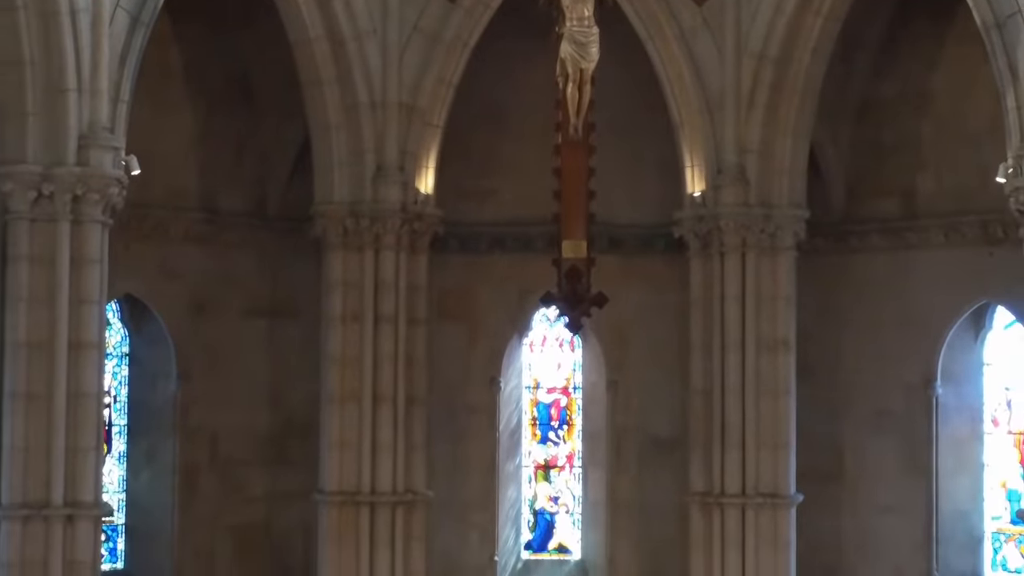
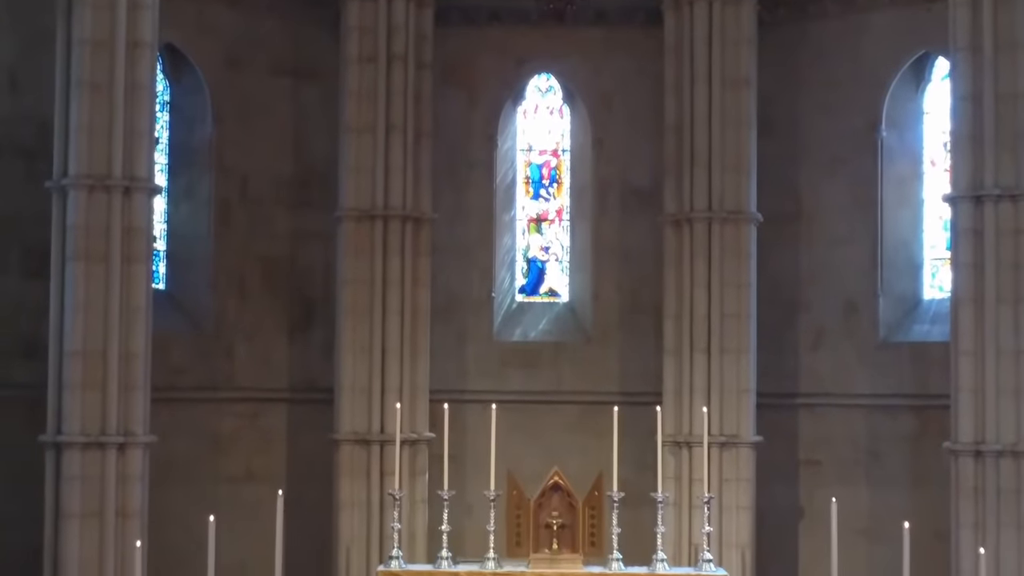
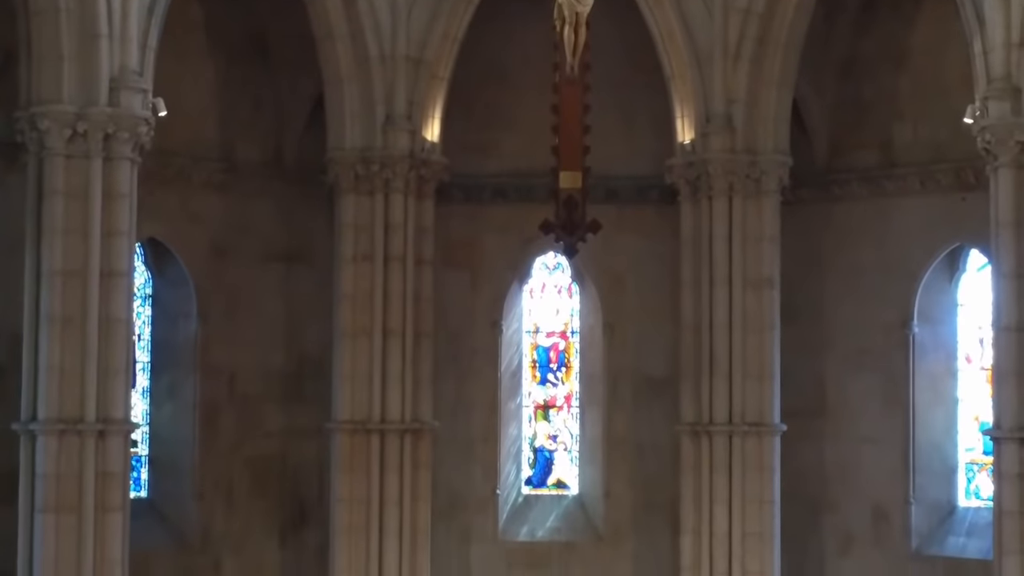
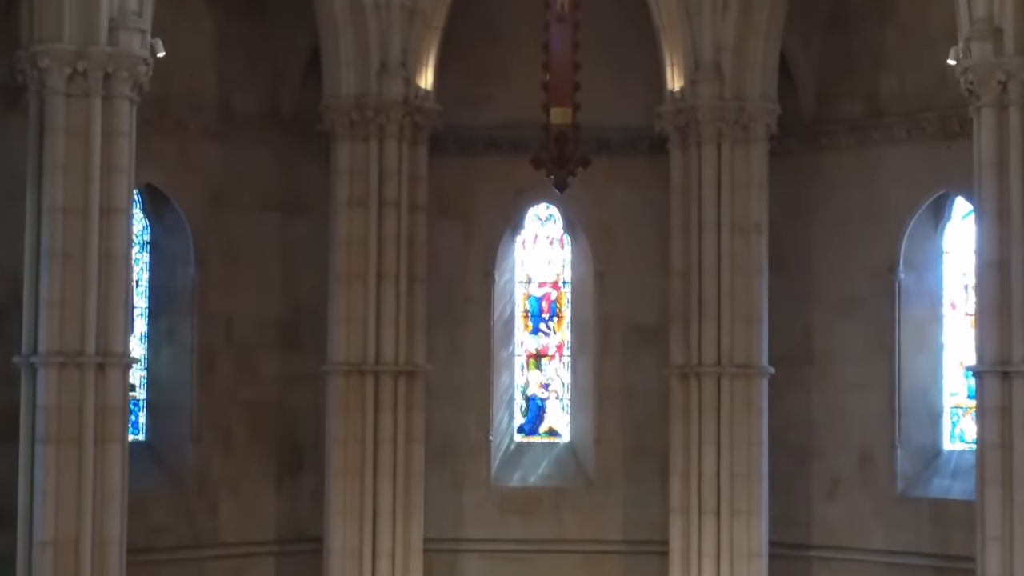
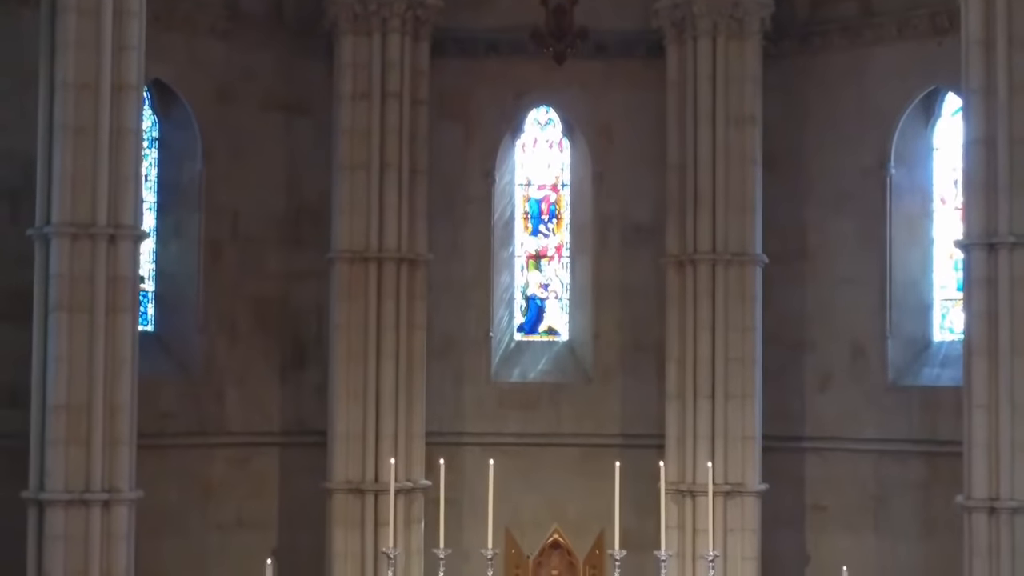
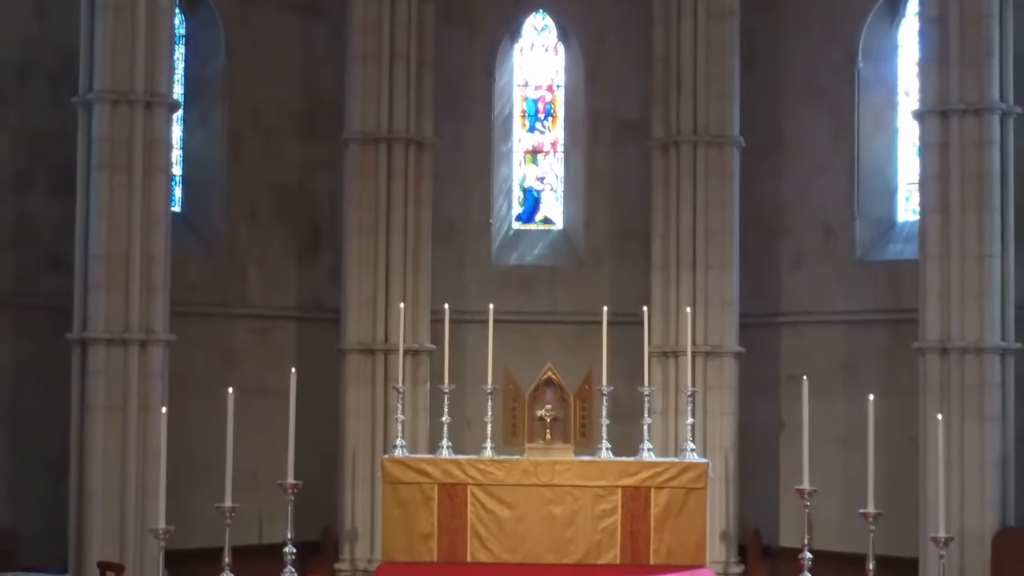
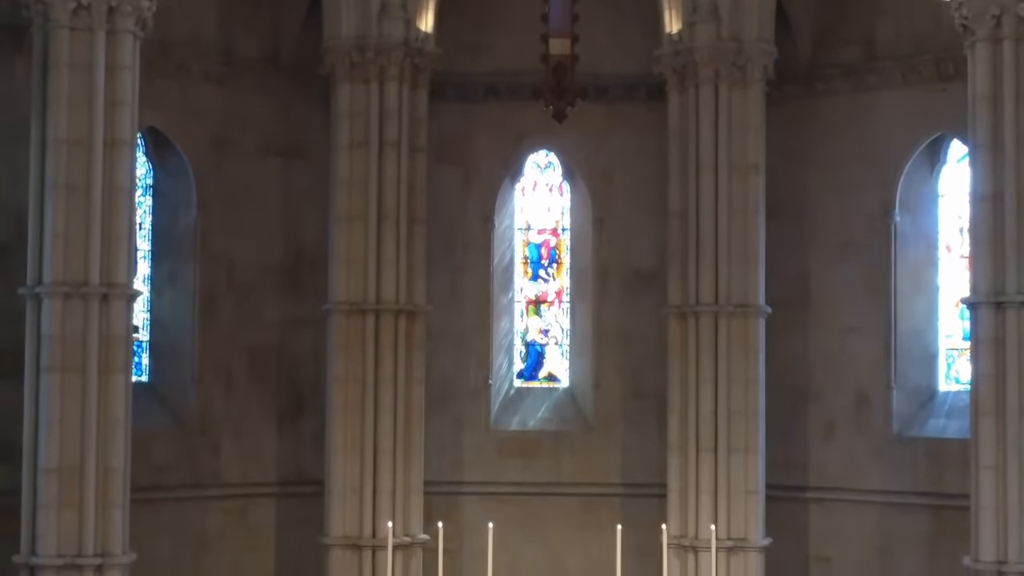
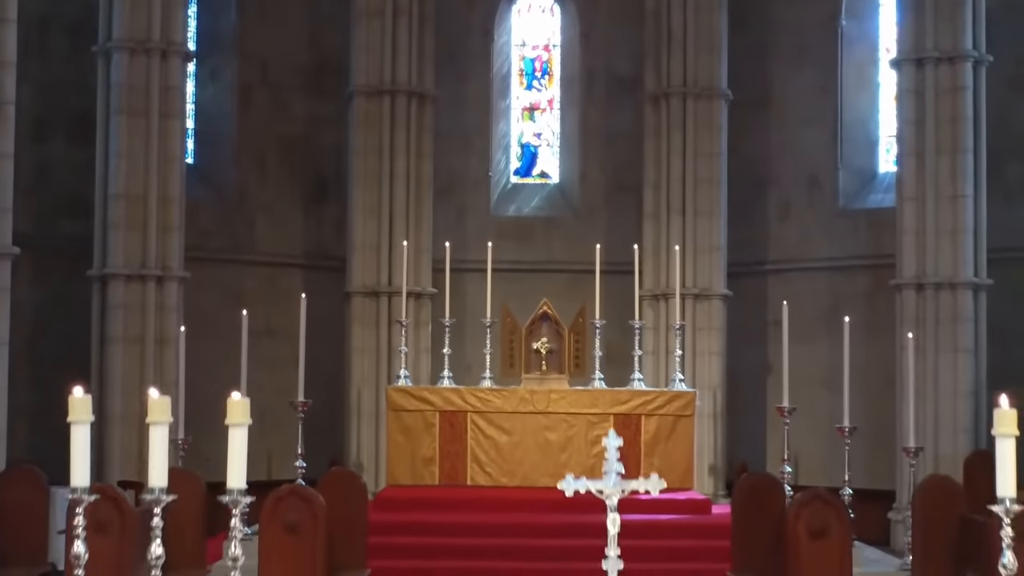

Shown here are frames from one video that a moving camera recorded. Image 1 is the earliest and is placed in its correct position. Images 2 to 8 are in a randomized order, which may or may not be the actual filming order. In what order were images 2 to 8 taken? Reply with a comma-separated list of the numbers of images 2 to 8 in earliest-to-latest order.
3, 4, 7, 5, 2, 6, 8
